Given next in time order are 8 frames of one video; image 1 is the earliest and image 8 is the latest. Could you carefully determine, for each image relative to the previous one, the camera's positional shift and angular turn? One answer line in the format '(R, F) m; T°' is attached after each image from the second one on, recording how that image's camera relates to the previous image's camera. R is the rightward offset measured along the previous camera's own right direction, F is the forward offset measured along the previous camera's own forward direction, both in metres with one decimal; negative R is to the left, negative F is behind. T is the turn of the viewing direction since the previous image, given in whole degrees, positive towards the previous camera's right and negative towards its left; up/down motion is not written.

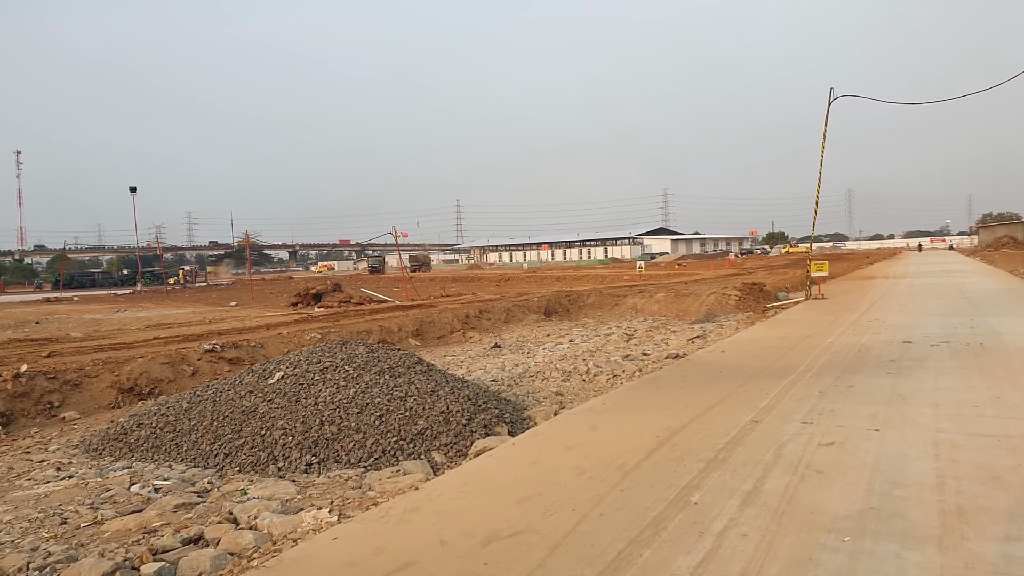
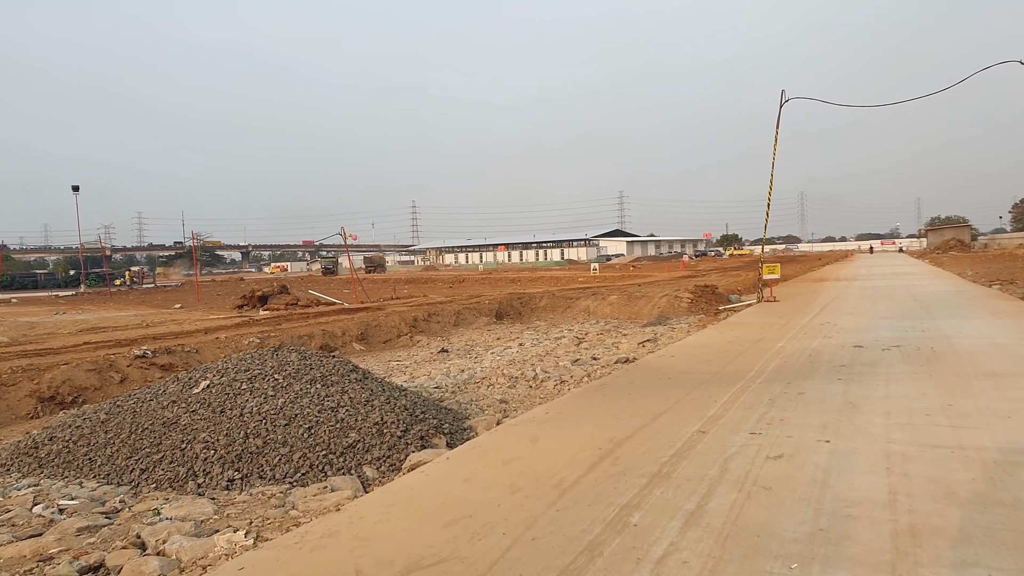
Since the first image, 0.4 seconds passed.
(+0.1, +0.3) m; +3°
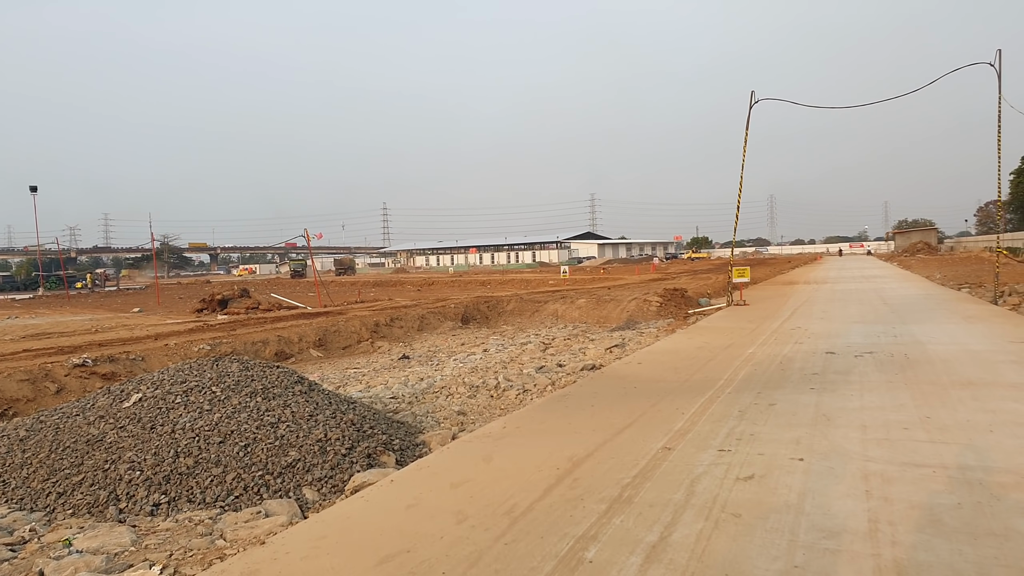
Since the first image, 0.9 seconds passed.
(+0.1, +0.4) m; +2°
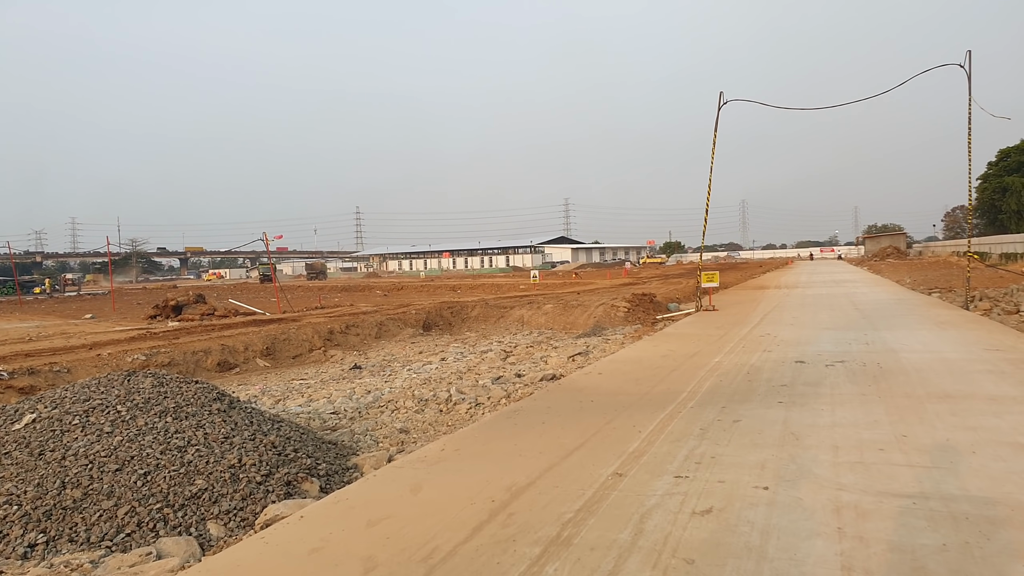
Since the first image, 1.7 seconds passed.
(+0.2, +0.6) m; +2°
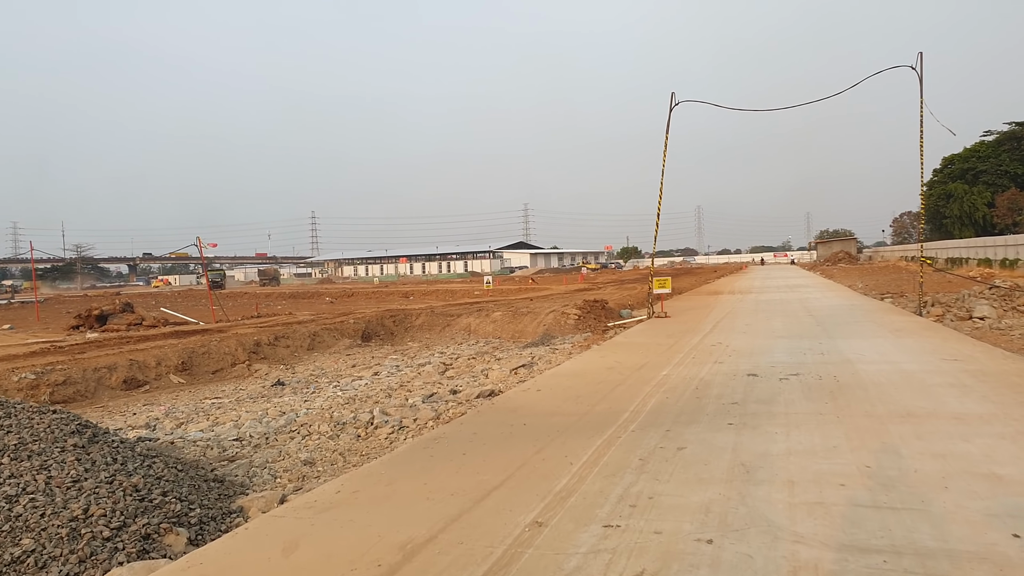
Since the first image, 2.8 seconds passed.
(+0.3, +0.8) m; +3°
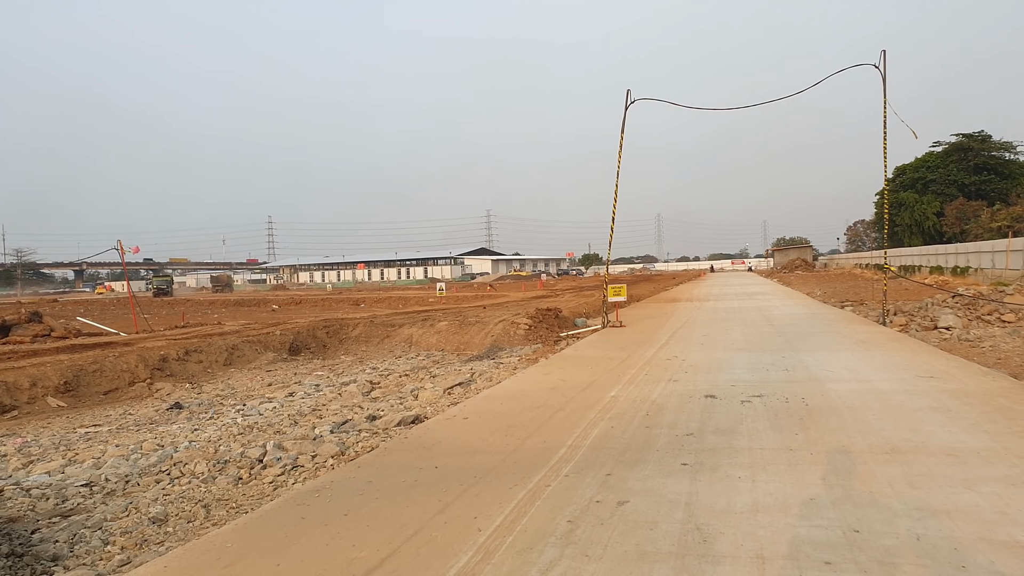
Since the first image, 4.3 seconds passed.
(+0.4, +1.2) m; +3°
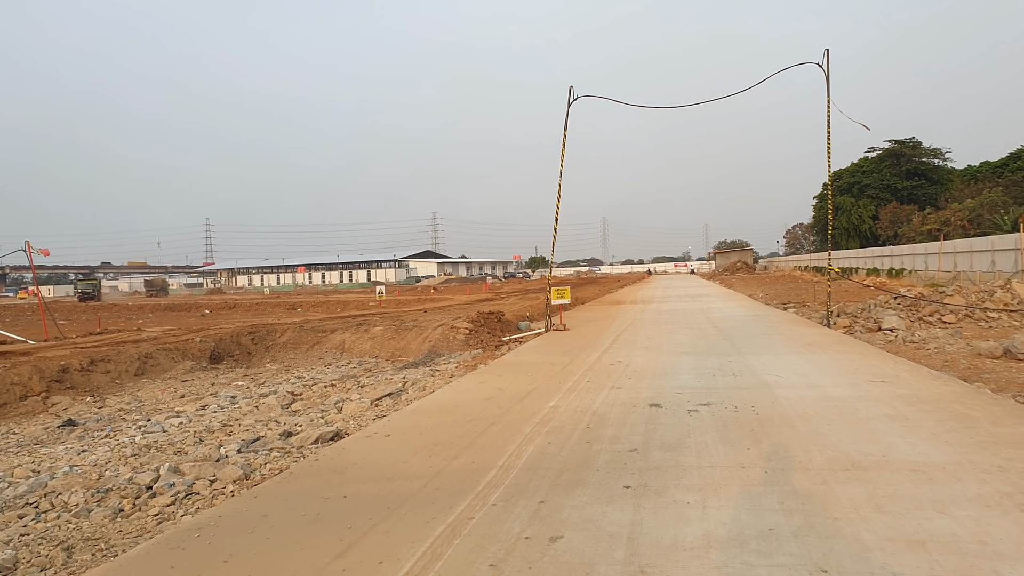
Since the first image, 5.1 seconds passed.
(+0.1, +0.7) m; +4°
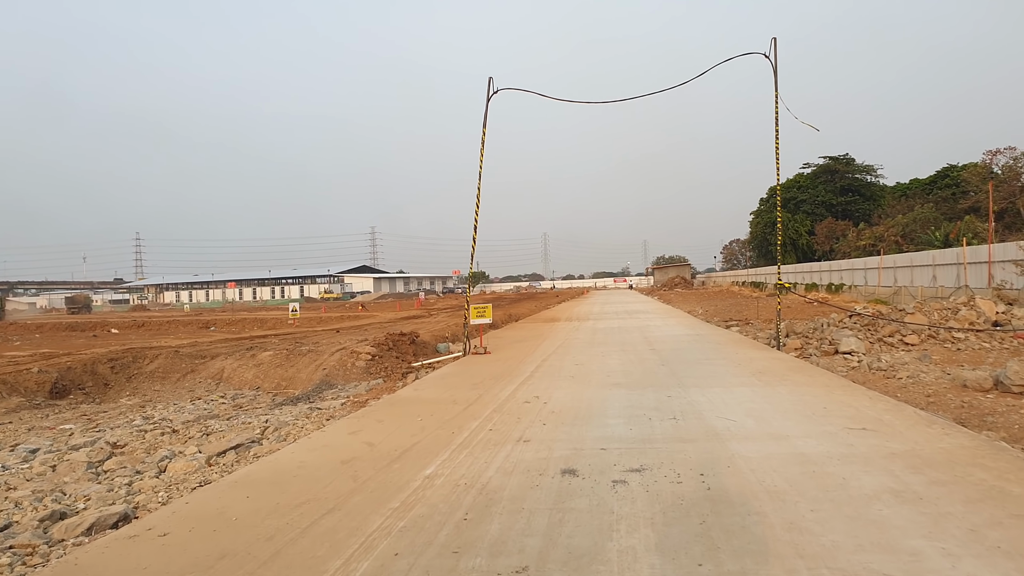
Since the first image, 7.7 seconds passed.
(+0.5, +2.1) m; +4°
